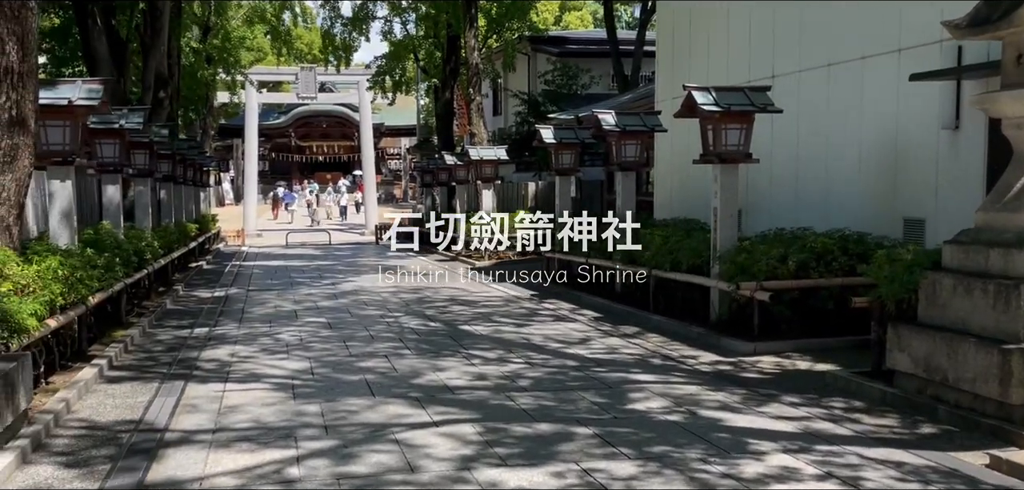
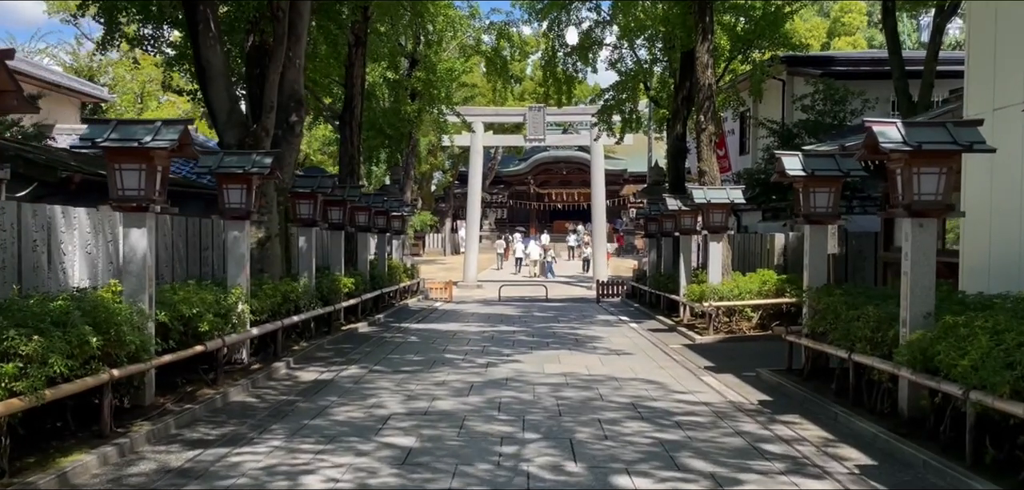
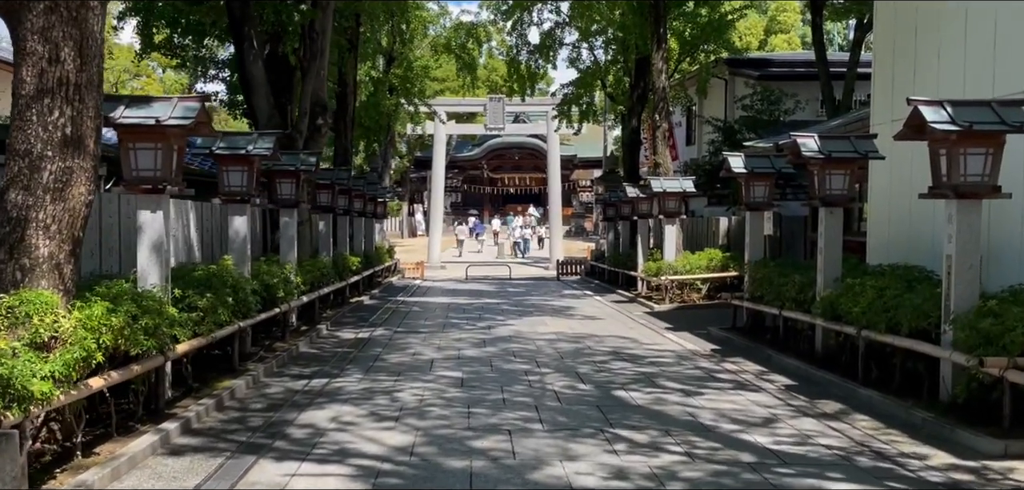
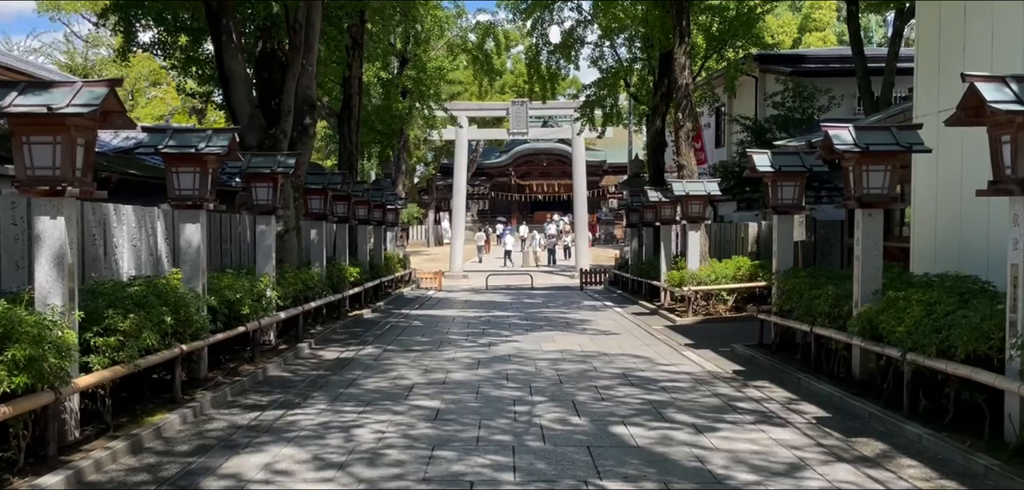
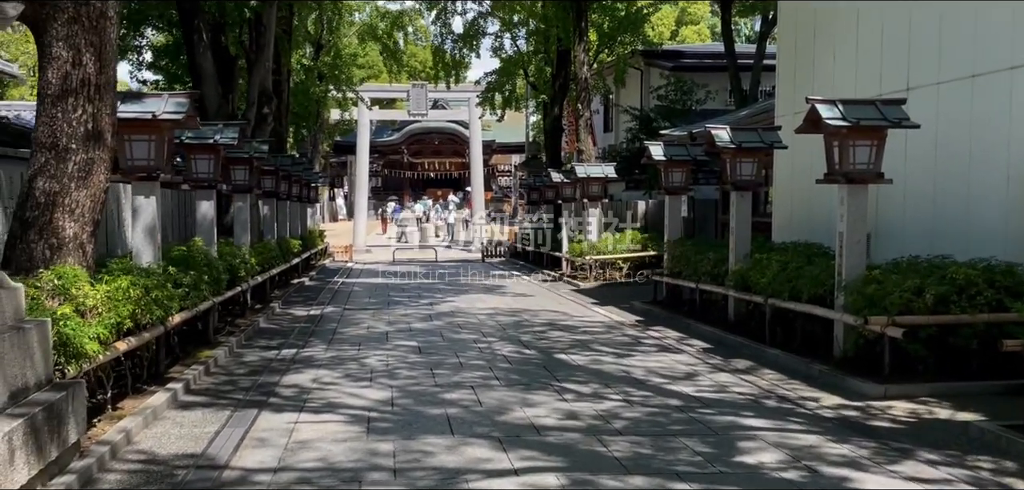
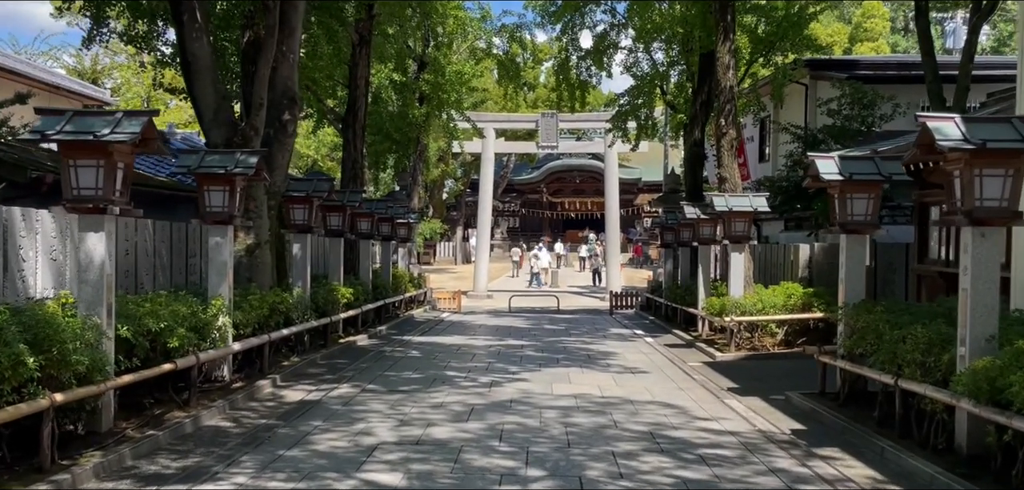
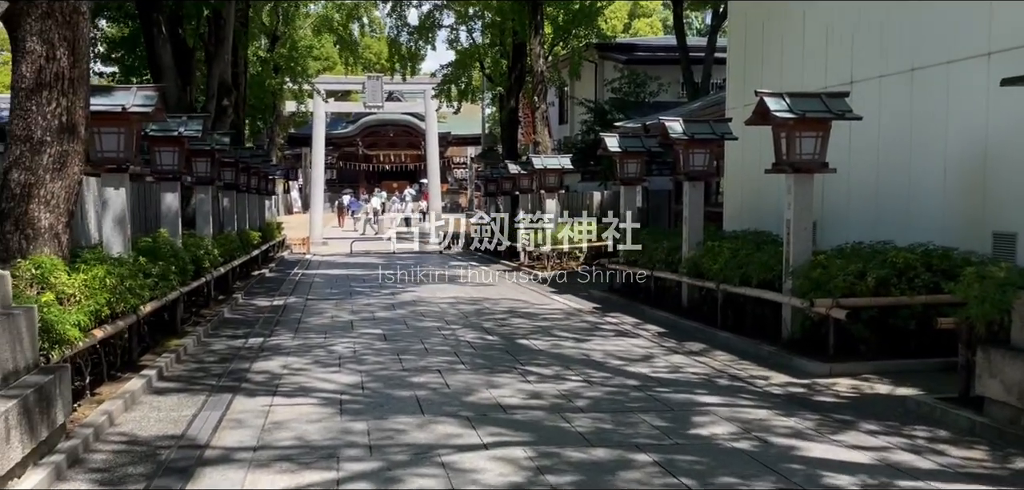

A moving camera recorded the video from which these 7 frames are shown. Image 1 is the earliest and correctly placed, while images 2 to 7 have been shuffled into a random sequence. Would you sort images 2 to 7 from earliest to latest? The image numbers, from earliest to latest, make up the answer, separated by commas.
7, 5, 3, 4, 2, 6
